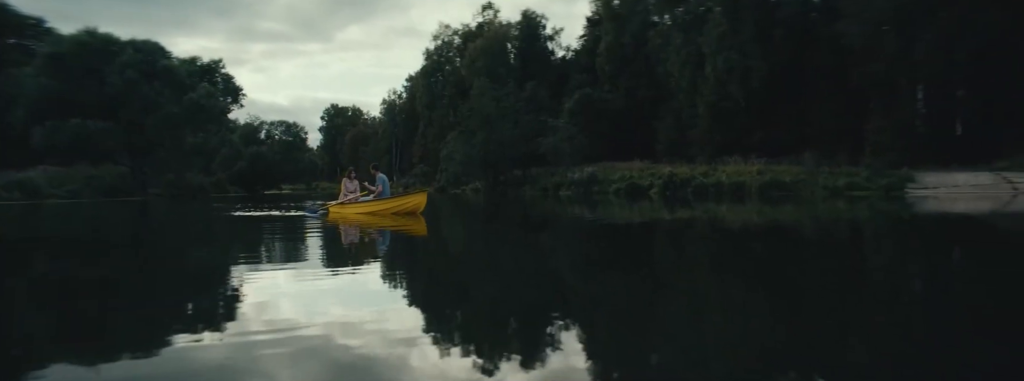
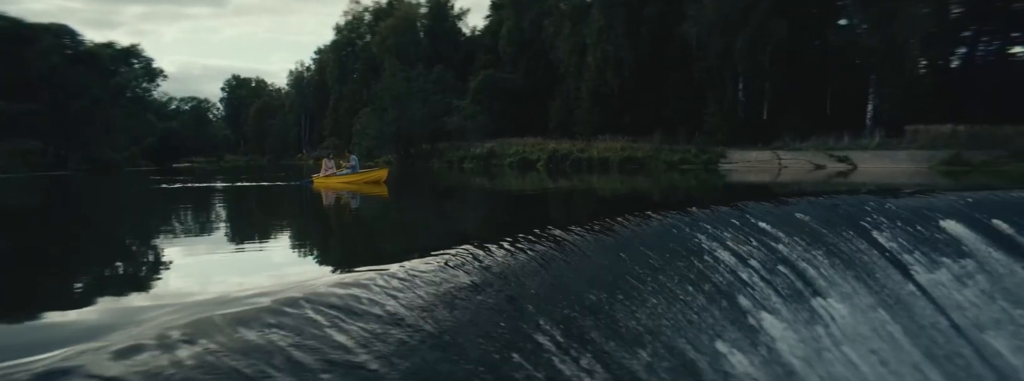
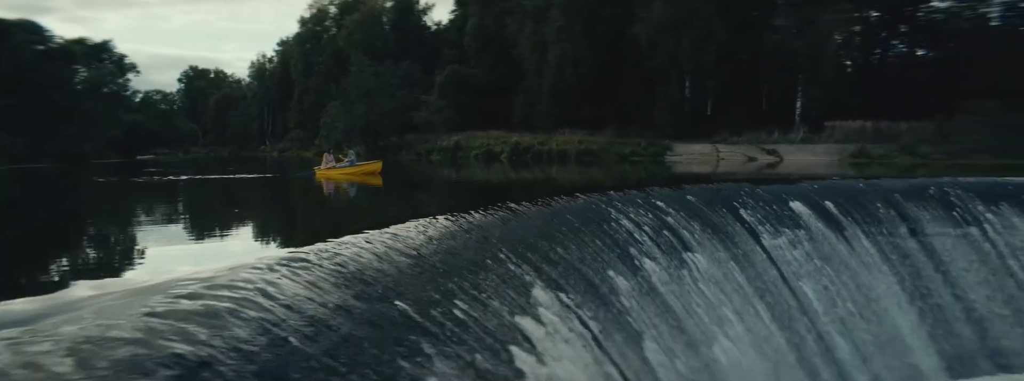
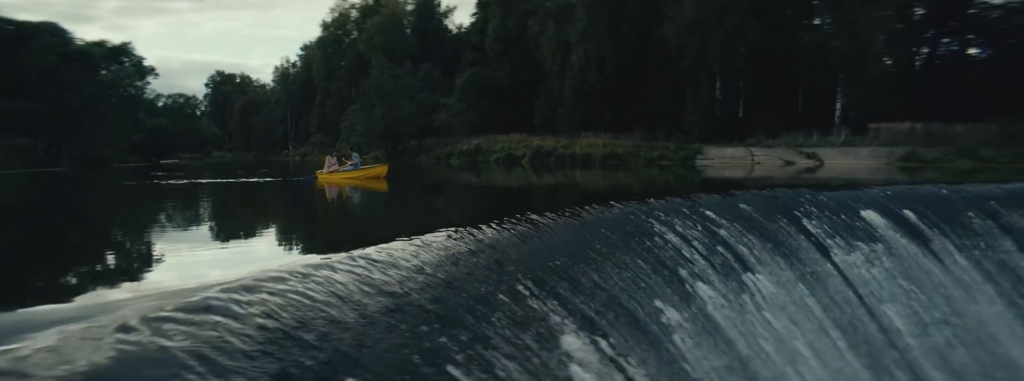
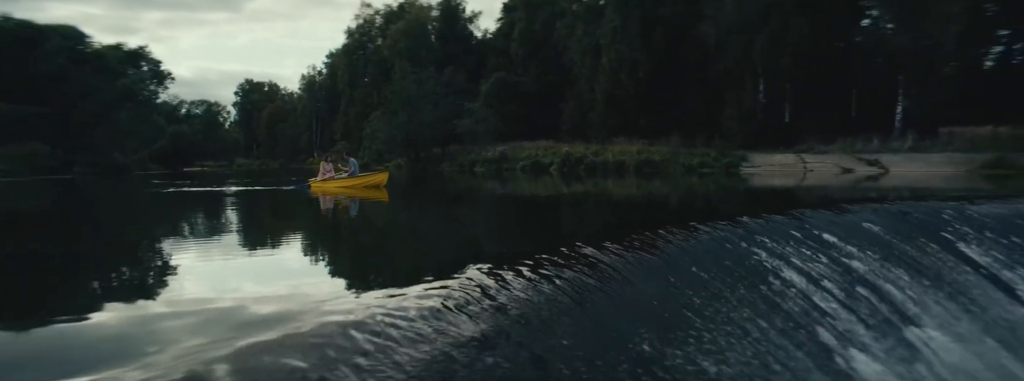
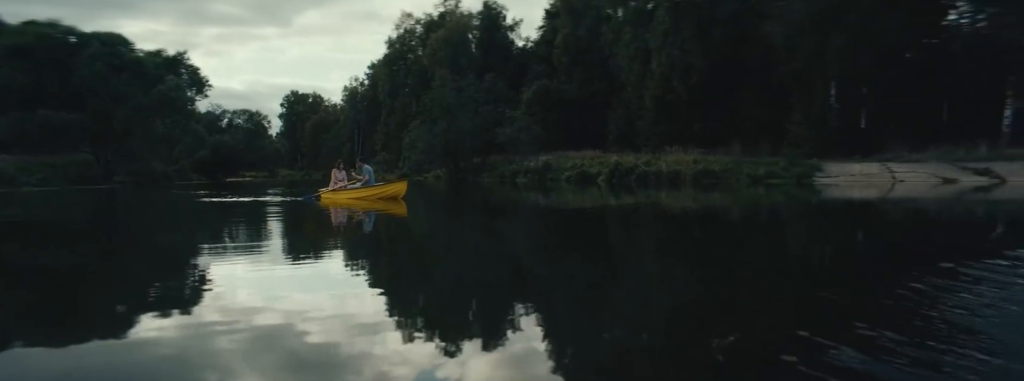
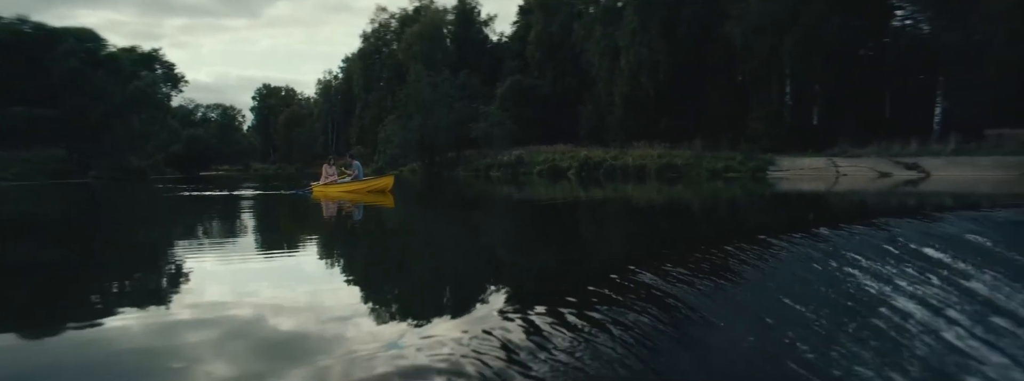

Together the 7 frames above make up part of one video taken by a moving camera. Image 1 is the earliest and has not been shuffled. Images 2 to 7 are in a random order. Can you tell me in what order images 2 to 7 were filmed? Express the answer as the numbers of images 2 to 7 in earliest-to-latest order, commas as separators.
6, 7, 5, 2, 4, 3
